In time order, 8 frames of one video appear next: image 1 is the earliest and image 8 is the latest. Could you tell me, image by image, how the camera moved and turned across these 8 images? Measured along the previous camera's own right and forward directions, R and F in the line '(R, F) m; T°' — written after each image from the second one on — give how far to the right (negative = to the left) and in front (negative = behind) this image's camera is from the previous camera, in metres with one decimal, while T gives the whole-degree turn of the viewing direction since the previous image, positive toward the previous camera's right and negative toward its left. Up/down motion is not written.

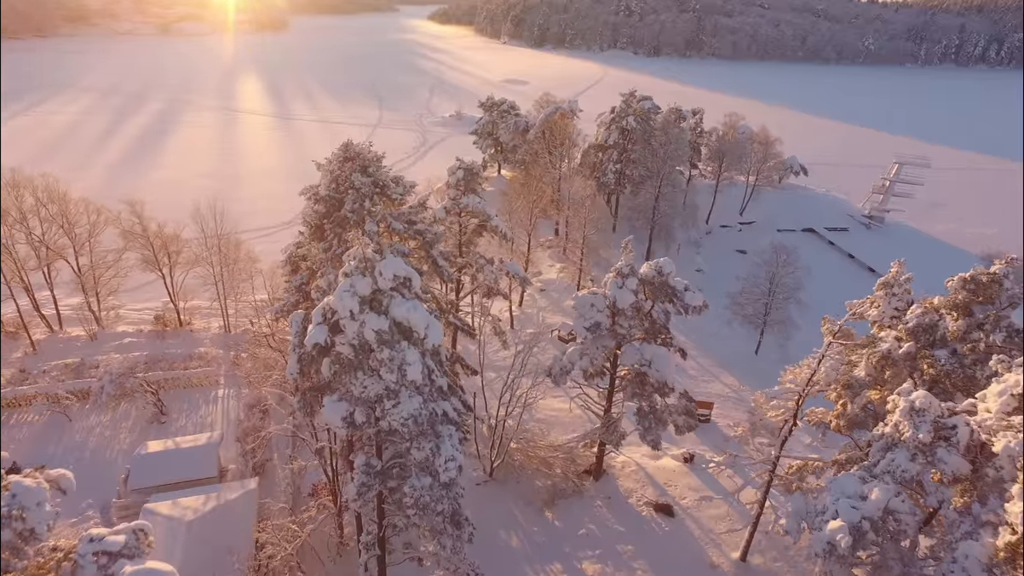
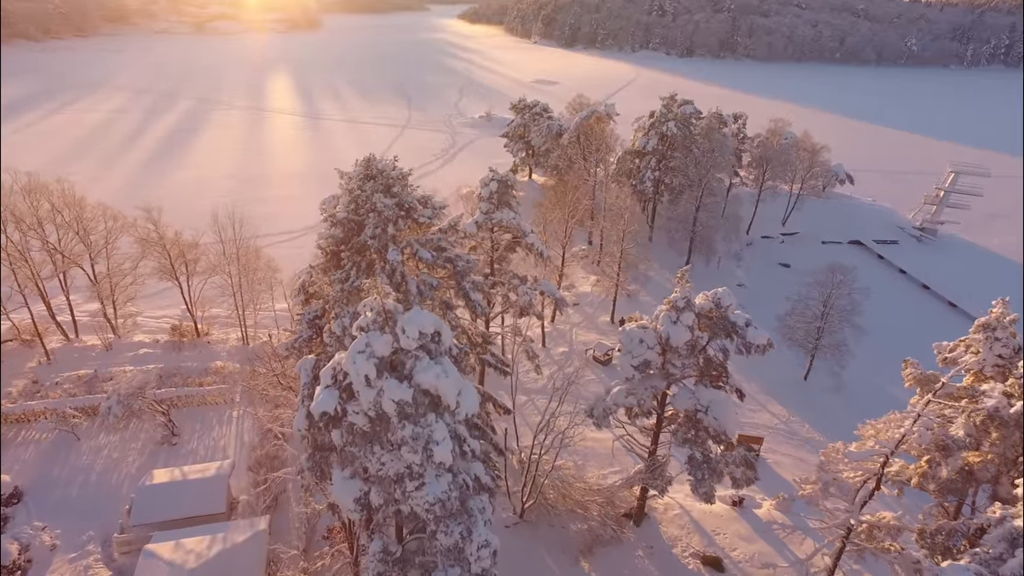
(-0.3, +1.6) m; -2°
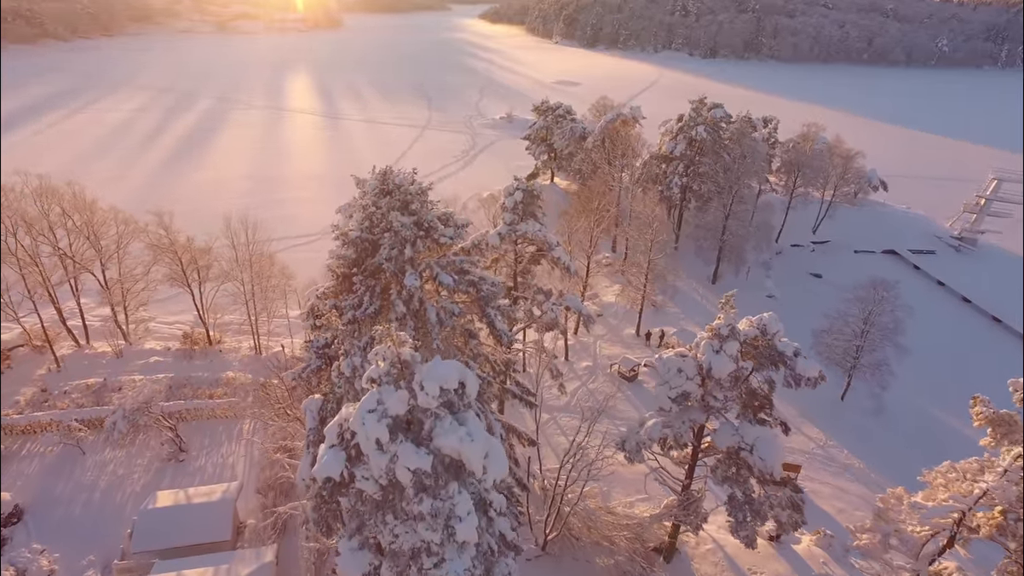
(-0.2, +1.0) m; -1°
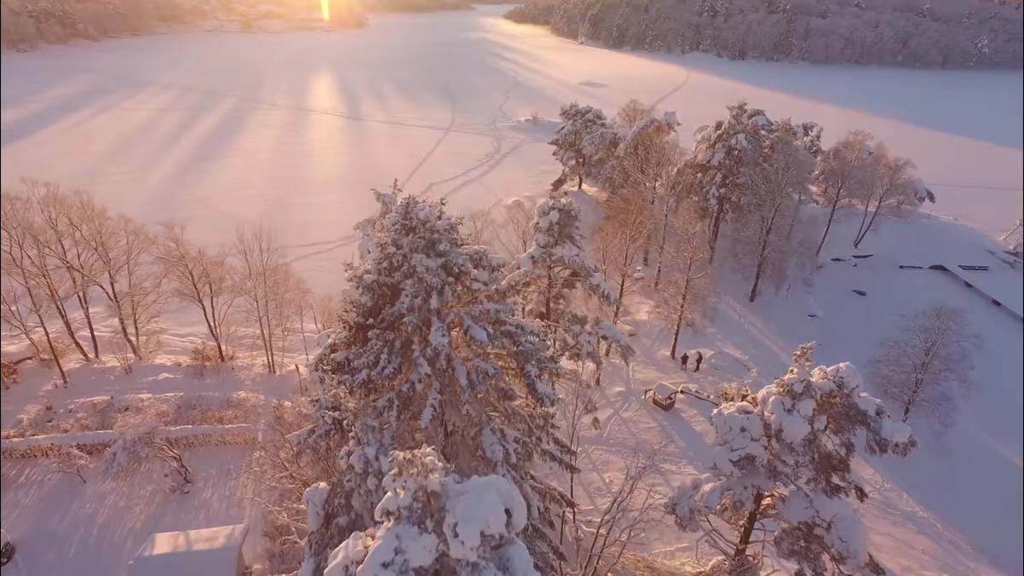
(-0.3, +1.5) m; -2°
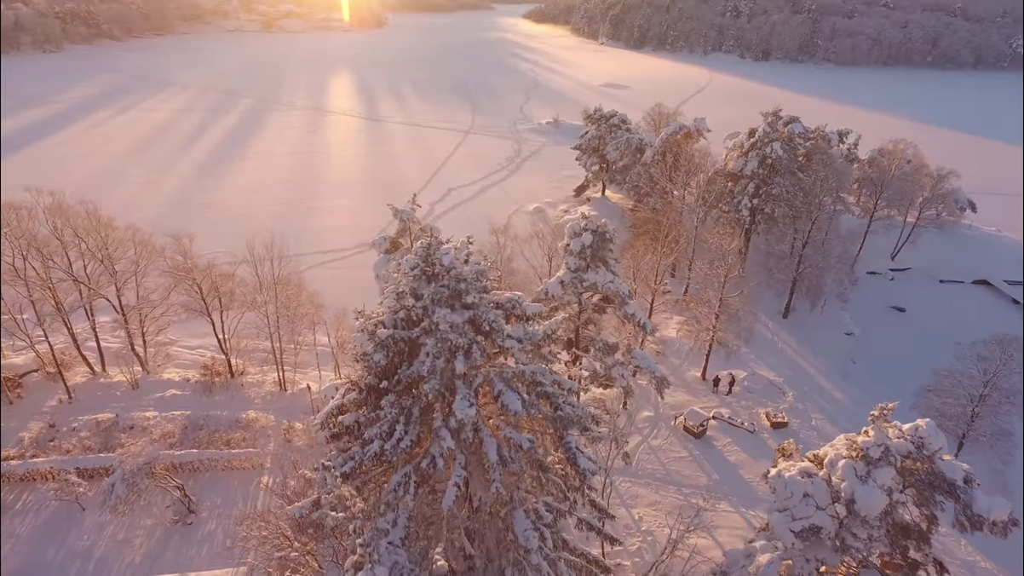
(-0.2, +1.2) m; -1°
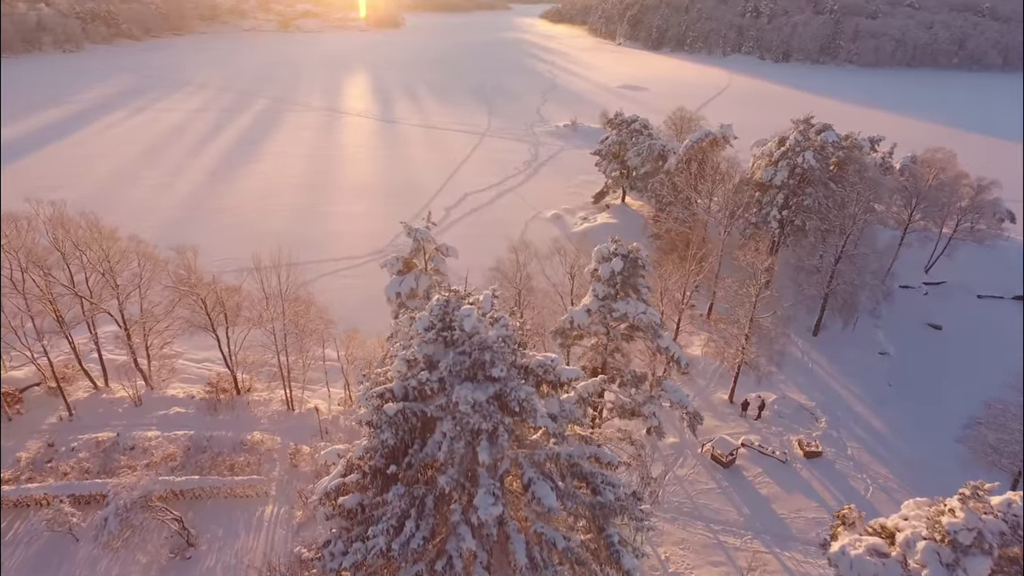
(-0.2, +1.1) m; -1°
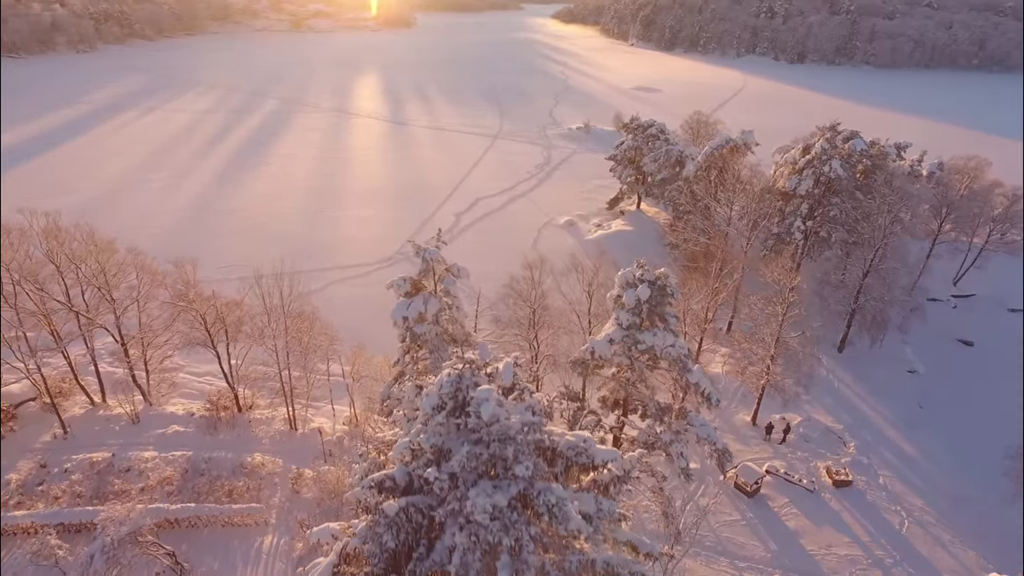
(-0.1, +1.0) m; -1°
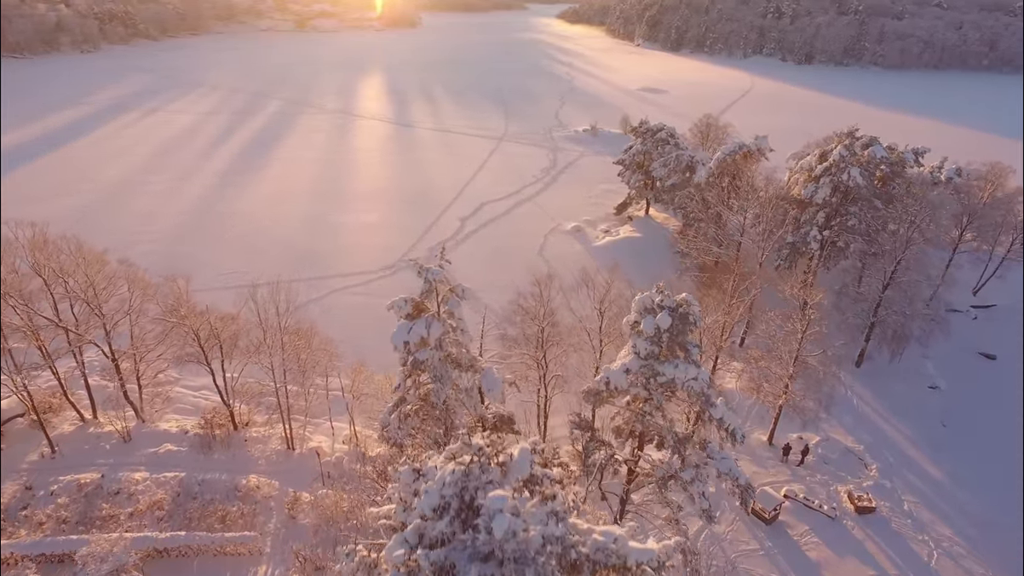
(-0.1, +0.9) m; 0°
